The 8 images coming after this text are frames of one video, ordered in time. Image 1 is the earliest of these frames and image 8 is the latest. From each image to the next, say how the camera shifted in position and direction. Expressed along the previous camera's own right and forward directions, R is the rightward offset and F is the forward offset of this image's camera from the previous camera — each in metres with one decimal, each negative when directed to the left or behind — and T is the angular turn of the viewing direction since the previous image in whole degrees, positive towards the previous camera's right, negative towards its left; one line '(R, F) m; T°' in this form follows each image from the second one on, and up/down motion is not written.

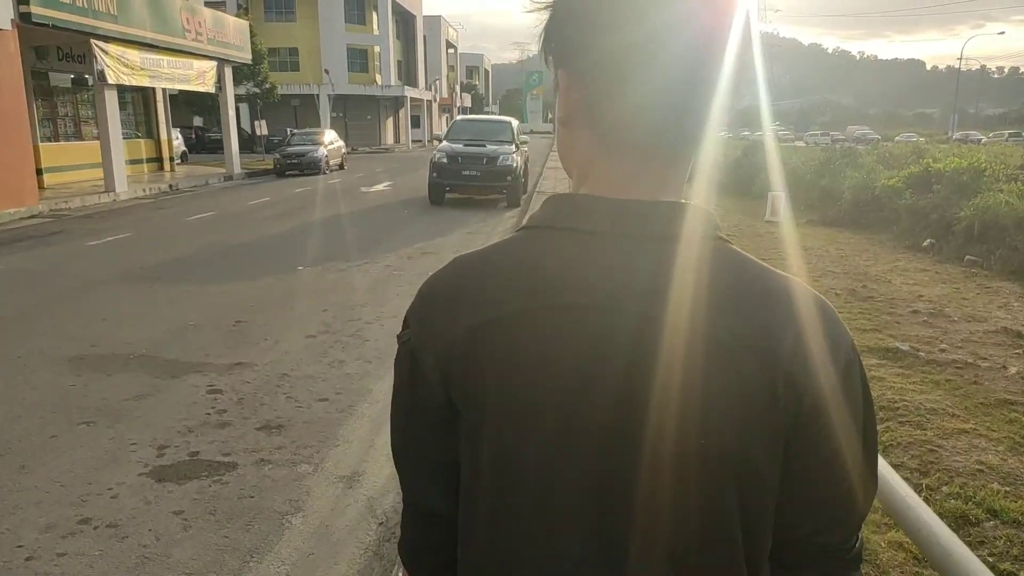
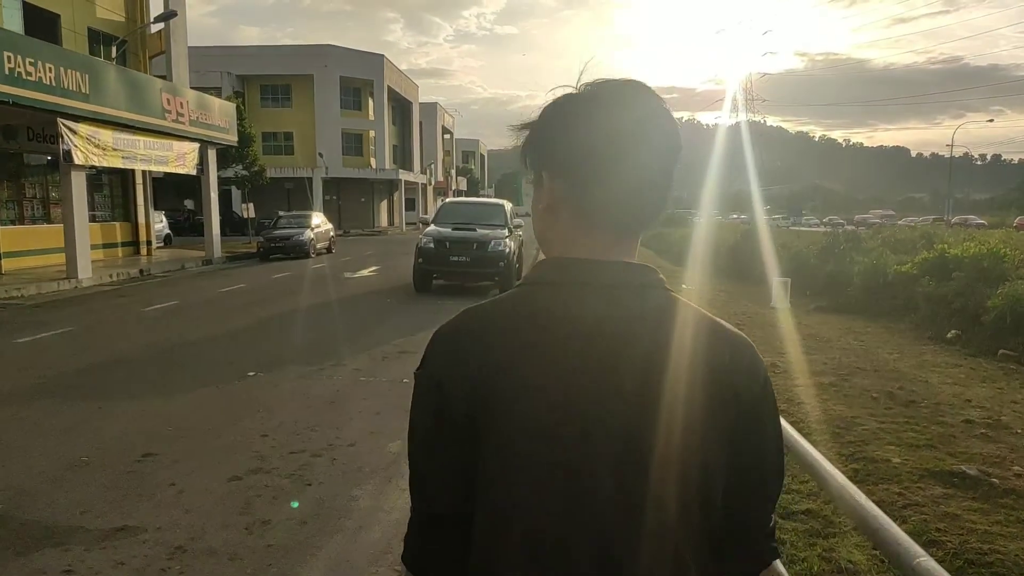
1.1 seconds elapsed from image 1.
(0.0, +1.1) m; 0°
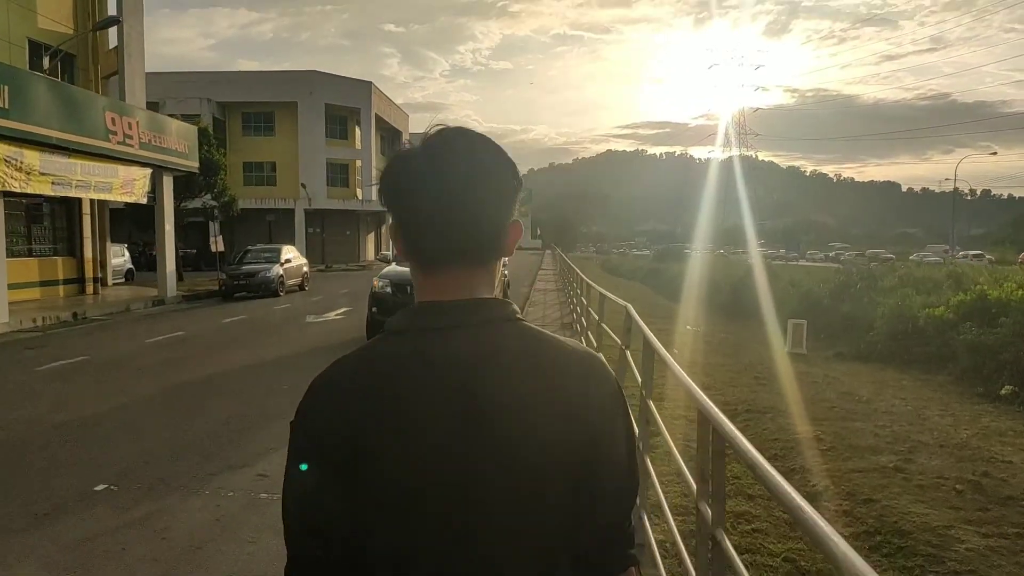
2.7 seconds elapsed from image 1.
(+0.1, +1.9) m; 0°
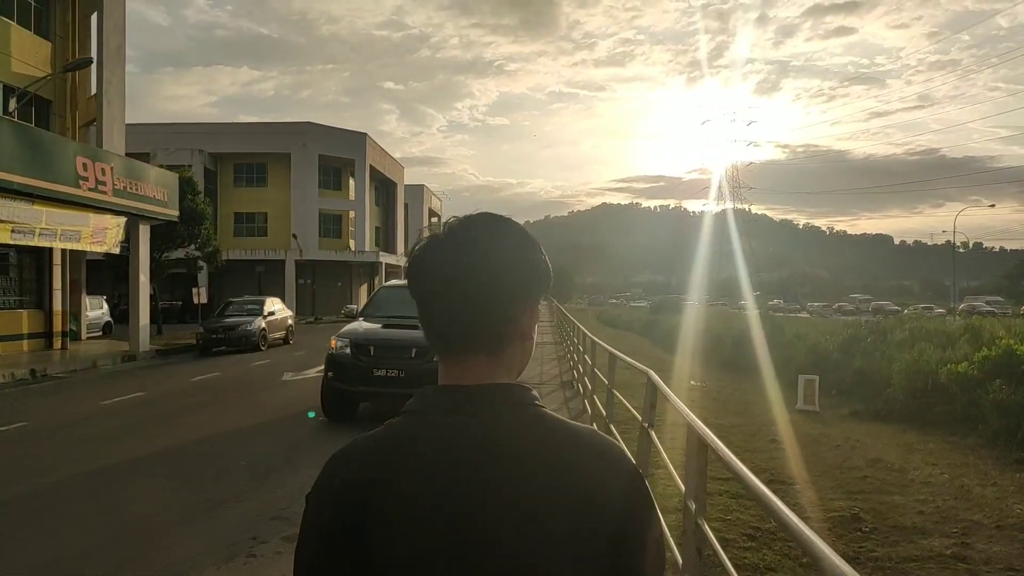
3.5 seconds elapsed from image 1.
(0.0, +0.9) m; 0°
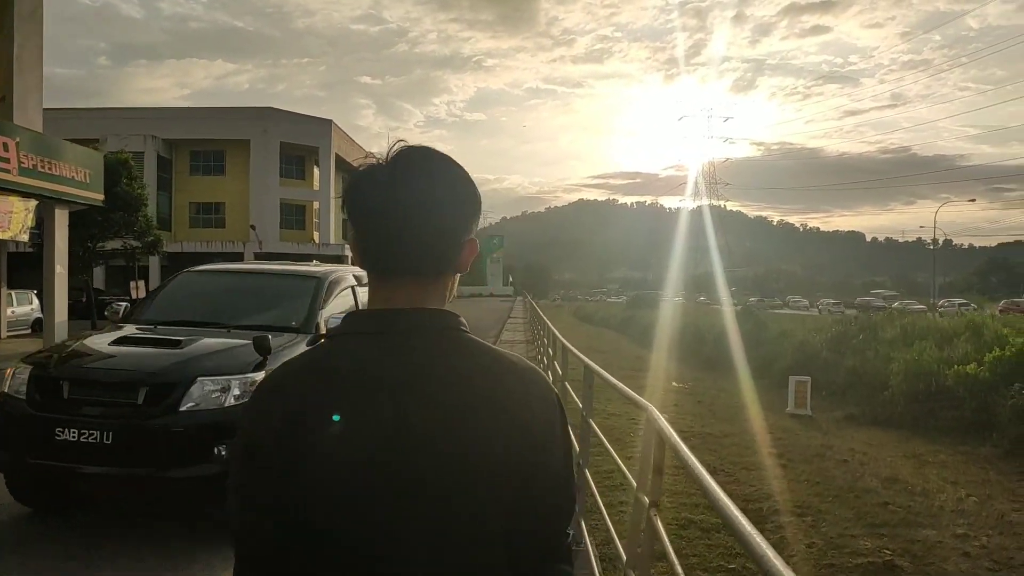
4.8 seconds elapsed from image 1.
(+0.2, +1.6) m; +2°
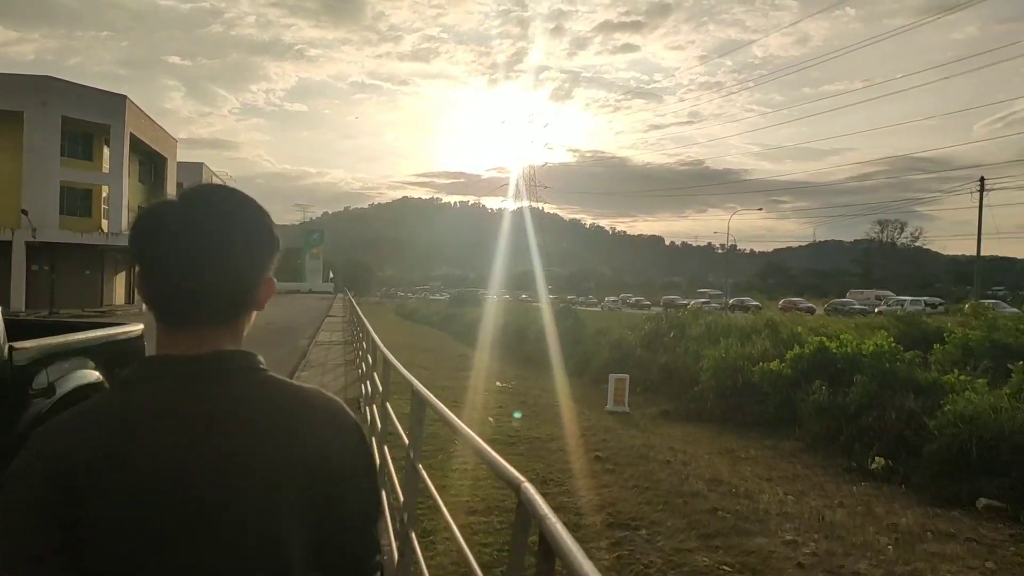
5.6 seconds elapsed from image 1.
(+0.1, +0.9) m; +13°
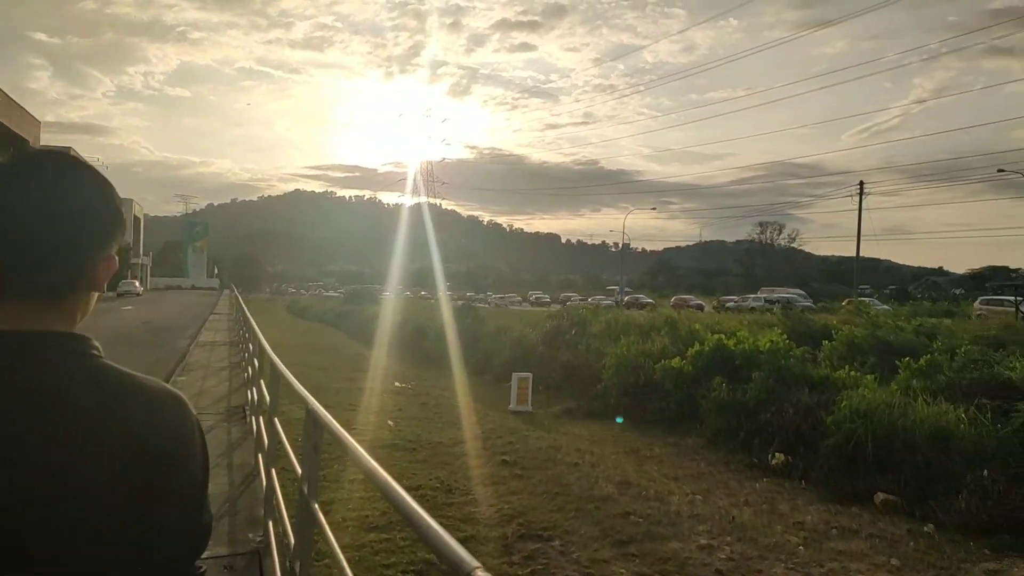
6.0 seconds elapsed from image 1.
(-0.1, +0.5) m; +8°
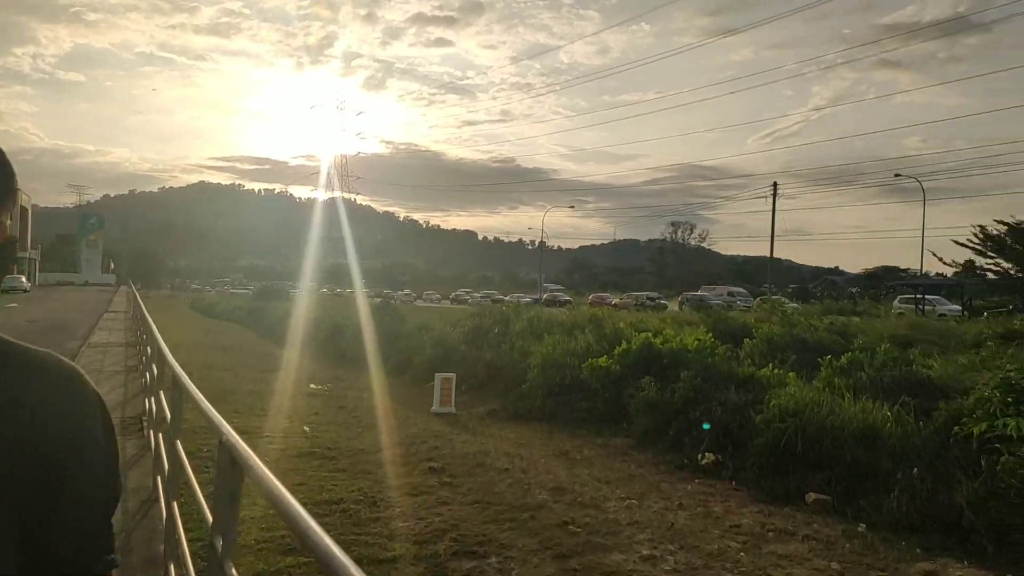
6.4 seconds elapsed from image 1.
(-0.2, +0.5) m; +6°
